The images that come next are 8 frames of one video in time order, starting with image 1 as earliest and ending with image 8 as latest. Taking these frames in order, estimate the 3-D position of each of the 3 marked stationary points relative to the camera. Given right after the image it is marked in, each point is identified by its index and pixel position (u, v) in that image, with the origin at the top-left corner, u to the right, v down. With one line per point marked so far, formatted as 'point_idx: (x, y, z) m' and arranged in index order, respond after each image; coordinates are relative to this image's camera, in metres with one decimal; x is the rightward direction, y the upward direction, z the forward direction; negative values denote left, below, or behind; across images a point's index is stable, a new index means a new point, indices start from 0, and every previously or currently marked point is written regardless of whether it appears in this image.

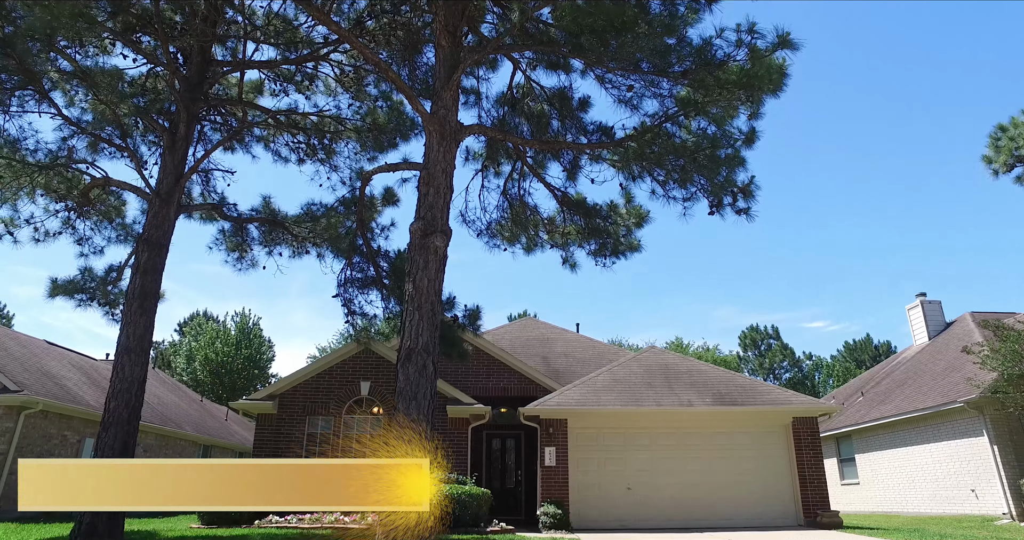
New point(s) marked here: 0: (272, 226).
0: (-4.3, +0.8, +11.7) m
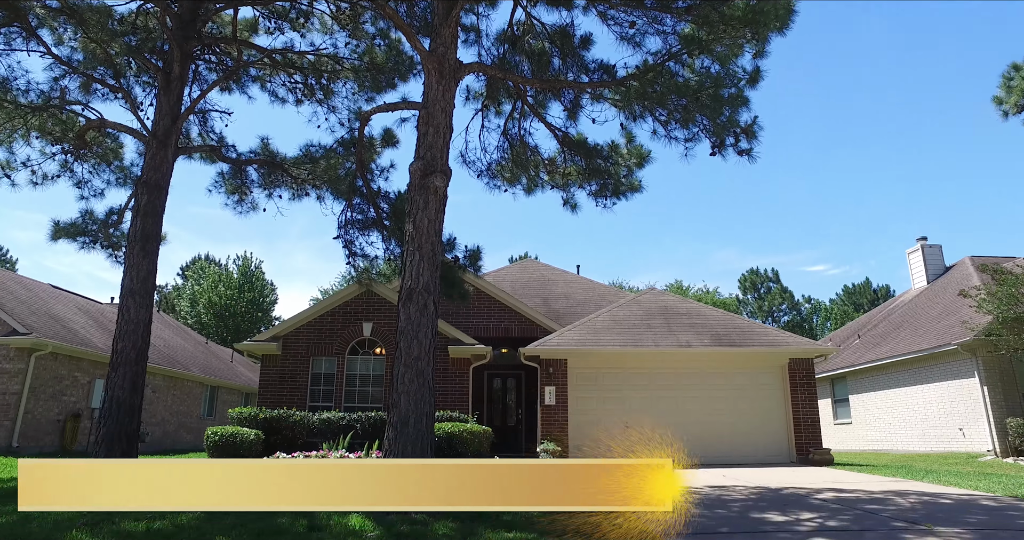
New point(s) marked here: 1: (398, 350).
0: (-4.3, +1.8, +11.6) m
1: (-1.1, -0.8, +6.1) m
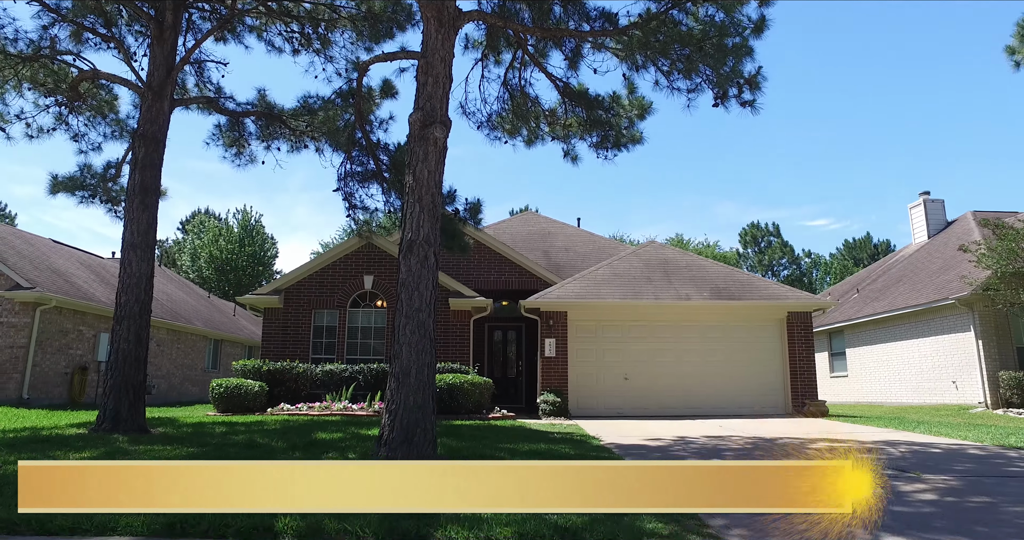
0: (-4.3, +2.6, +11.4) m
1: (-1.1, -0.3, +6.2) m
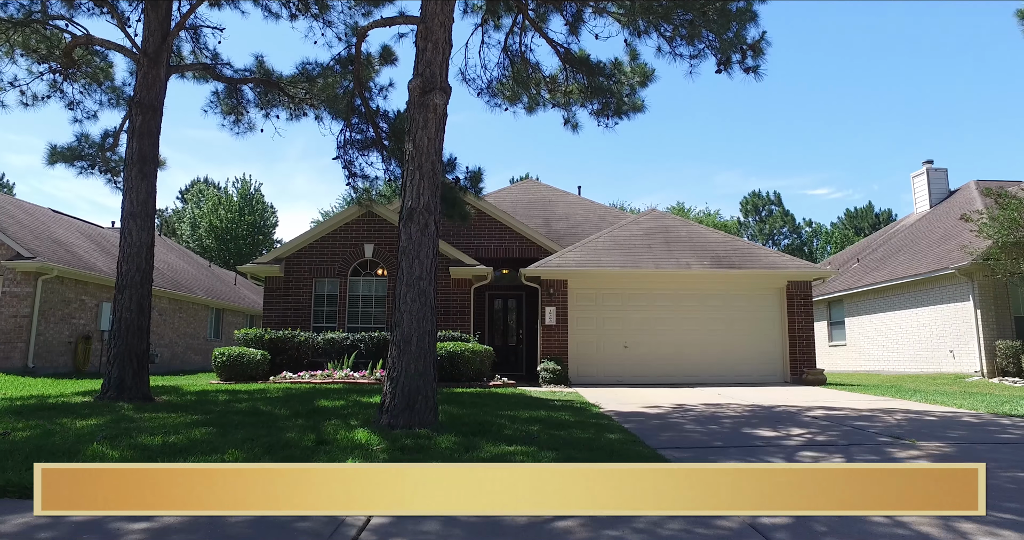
0: (-4.3, +3.2, +11.3) m
1: (-1.1, 0.0, +6.2) m
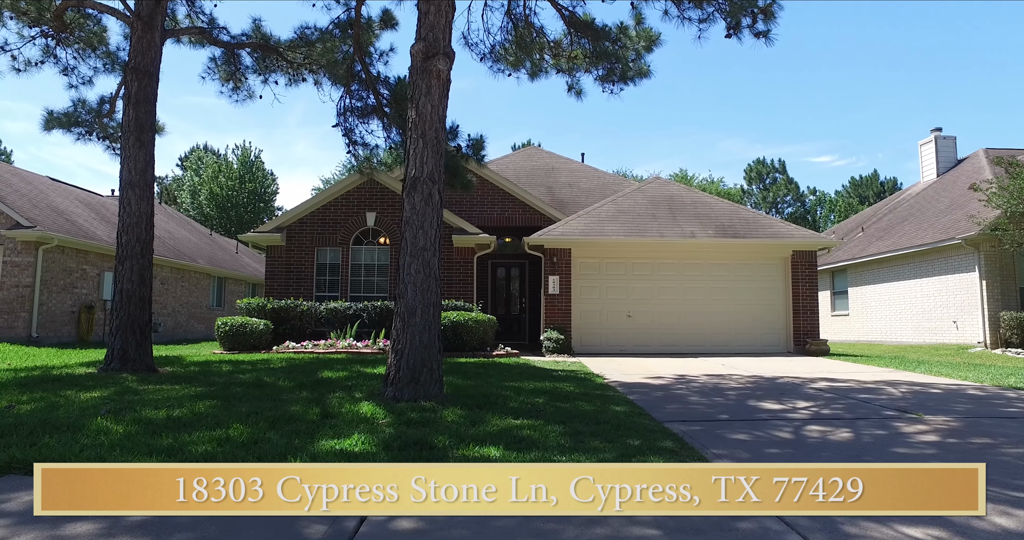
0: (-4.2, +3.7, +11.0) m
1: (-1.0, +0.3, +6.1) m
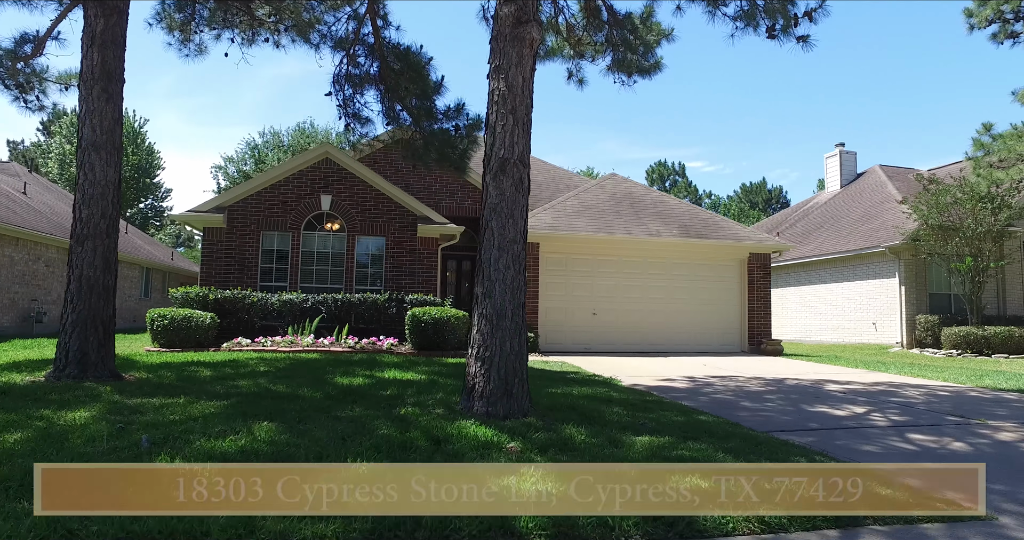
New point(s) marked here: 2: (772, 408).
0: (-4.2, +3.9, +9.5) m
1: (-0.2, +0.3, +5.3) m
2: (+2.8, -1.5, +7.0) m
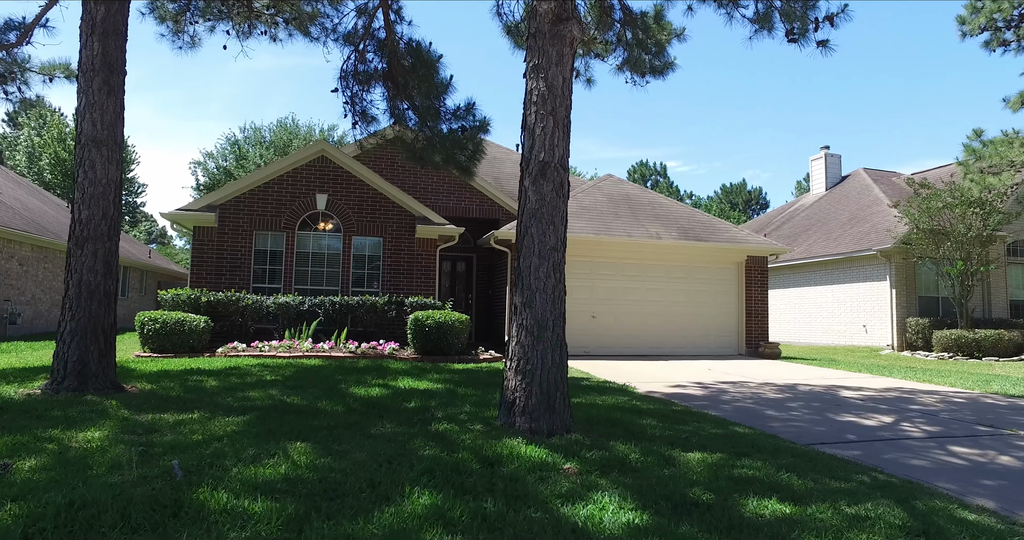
0: (-4.0, +3.9, +9.0) m
1: (+0.1, +0.2, +5.1) m
2: (+3.0, -1.6, +6.9) m
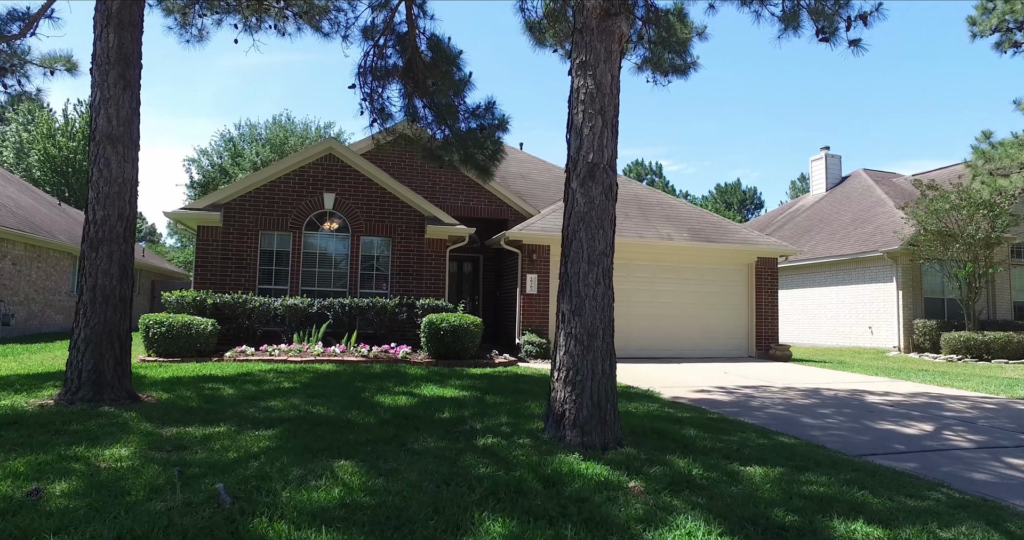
0: (-3.7, +3.8, +8.7) m
1: (+0.5, +0.2, +4.8) m
2: (+3.3, -1.6, +6.7) m
